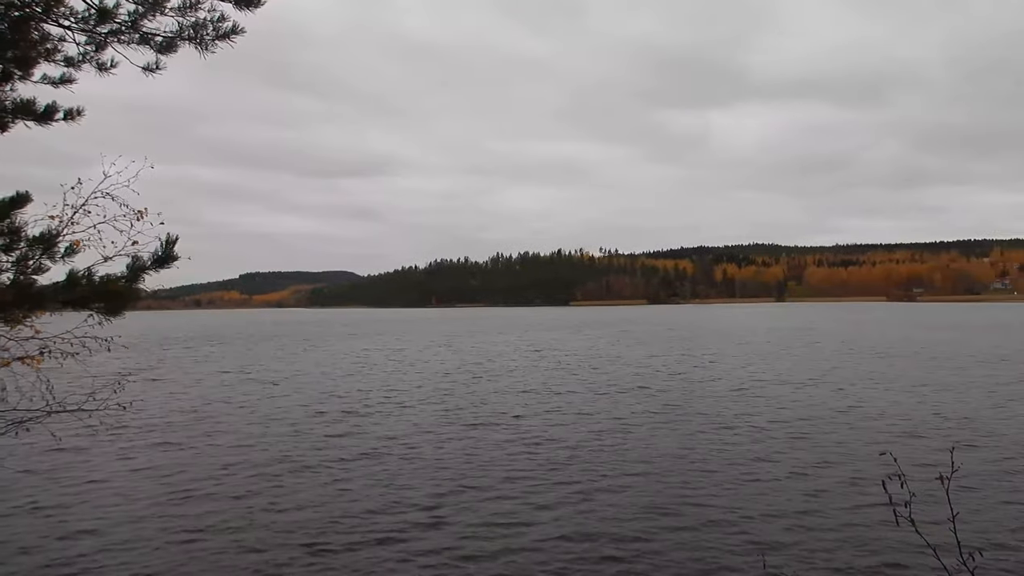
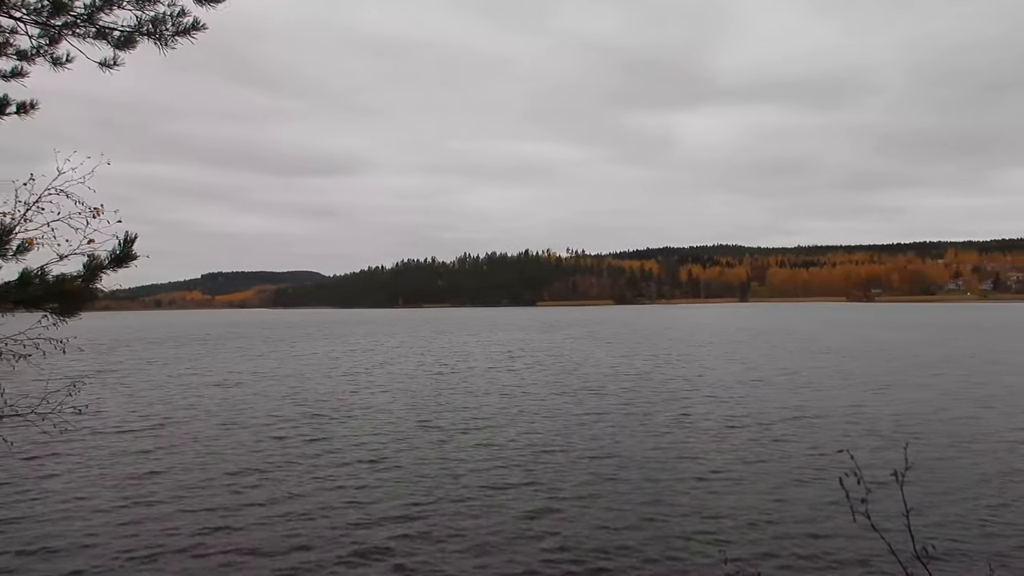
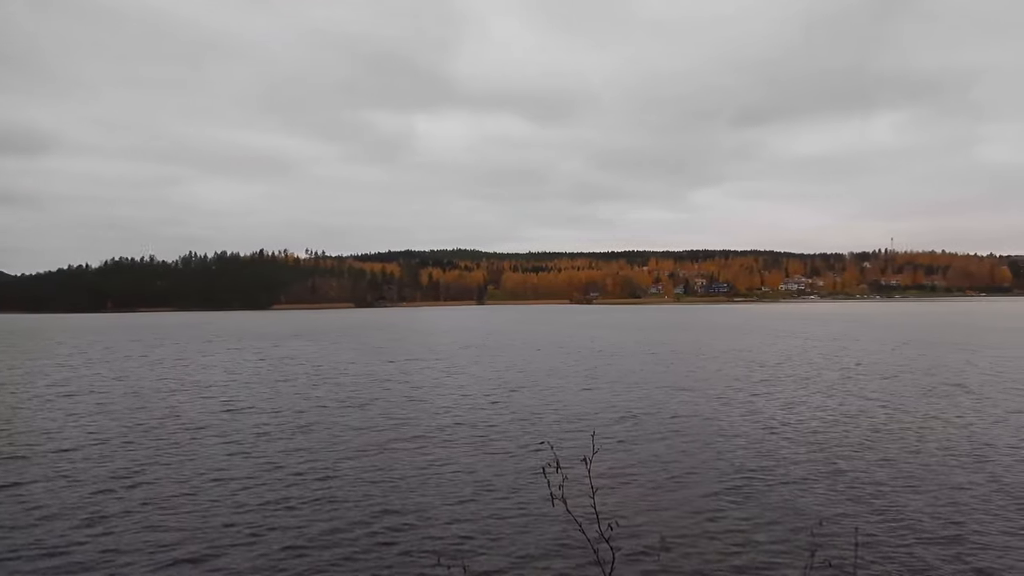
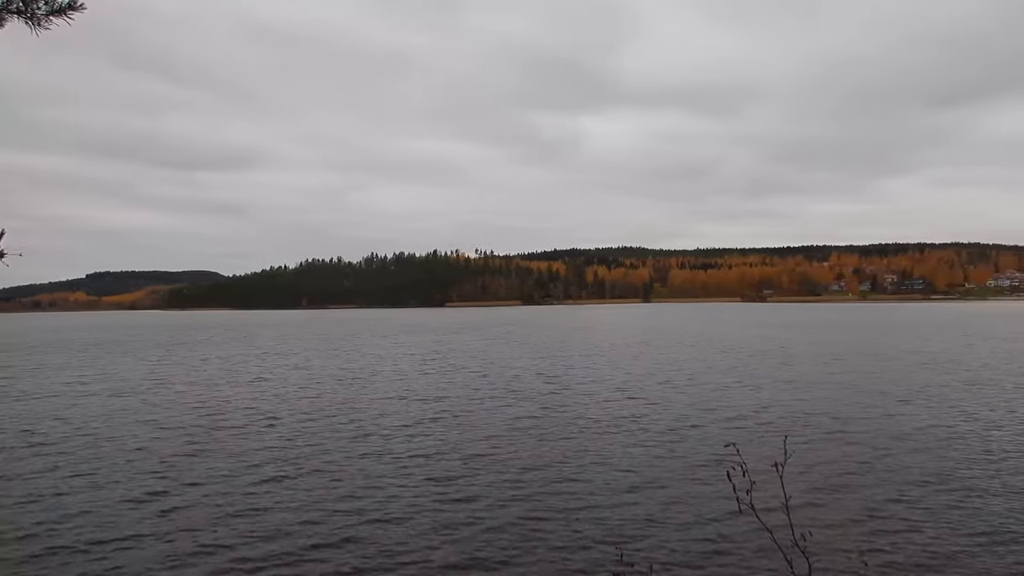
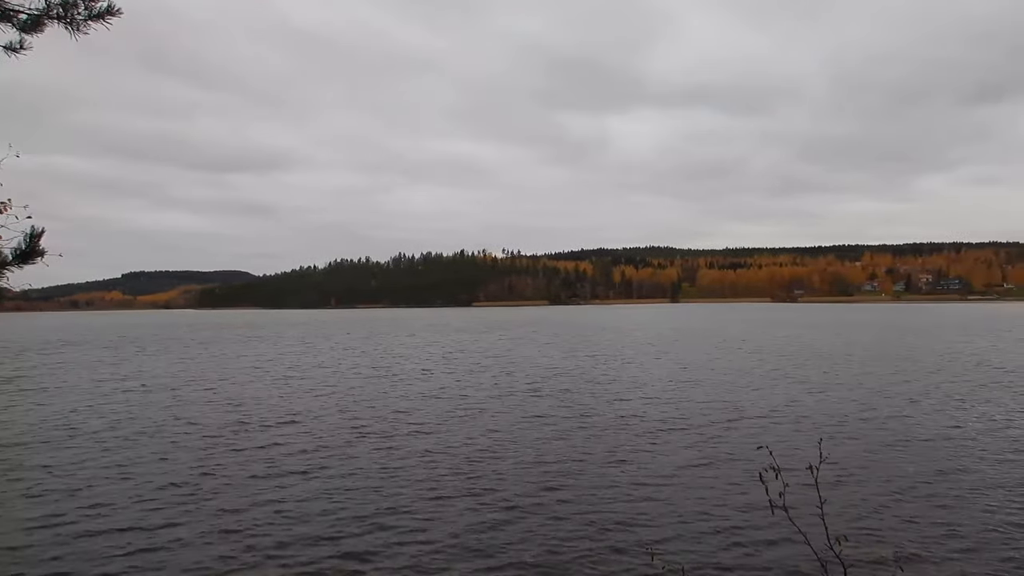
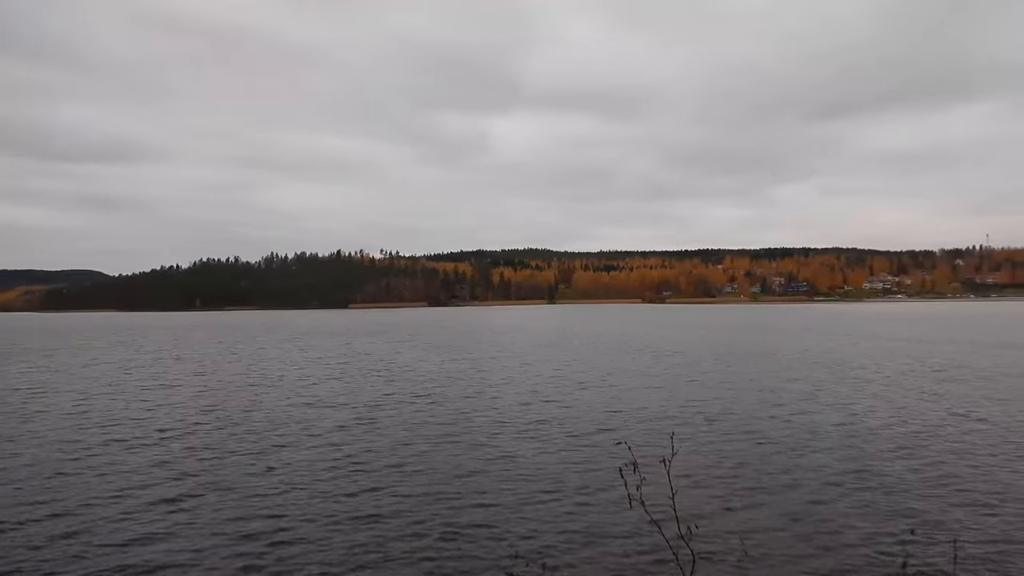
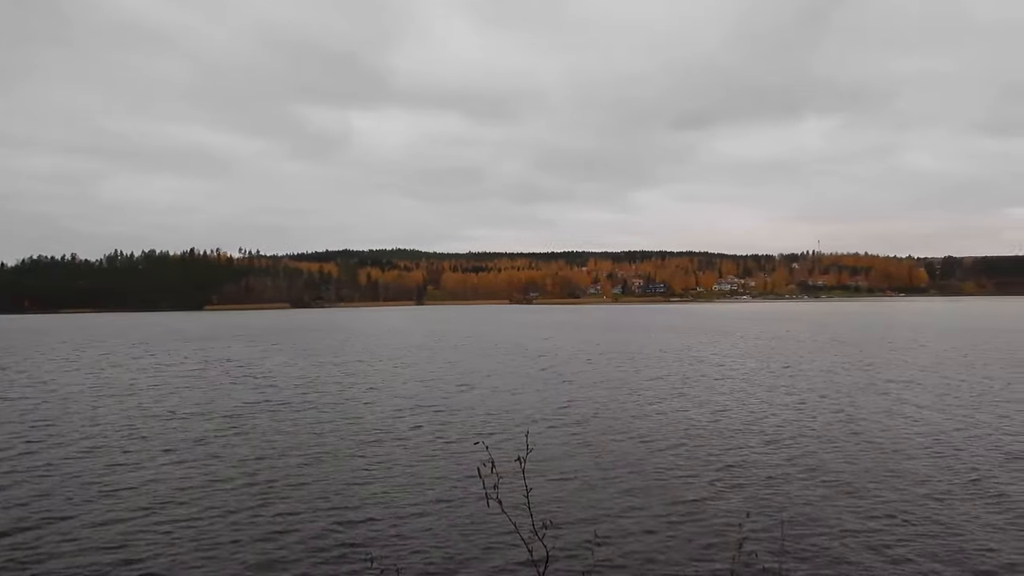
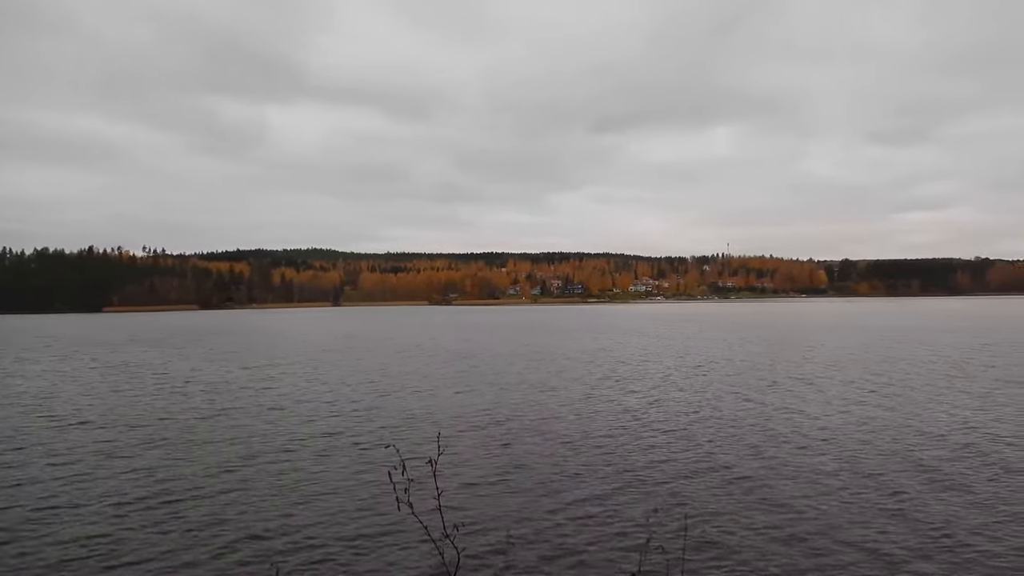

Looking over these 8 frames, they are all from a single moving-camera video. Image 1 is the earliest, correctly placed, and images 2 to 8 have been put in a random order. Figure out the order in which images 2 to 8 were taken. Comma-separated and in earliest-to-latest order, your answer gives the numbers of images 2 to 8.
2, 5, 4, 6, 3, 7, 8
